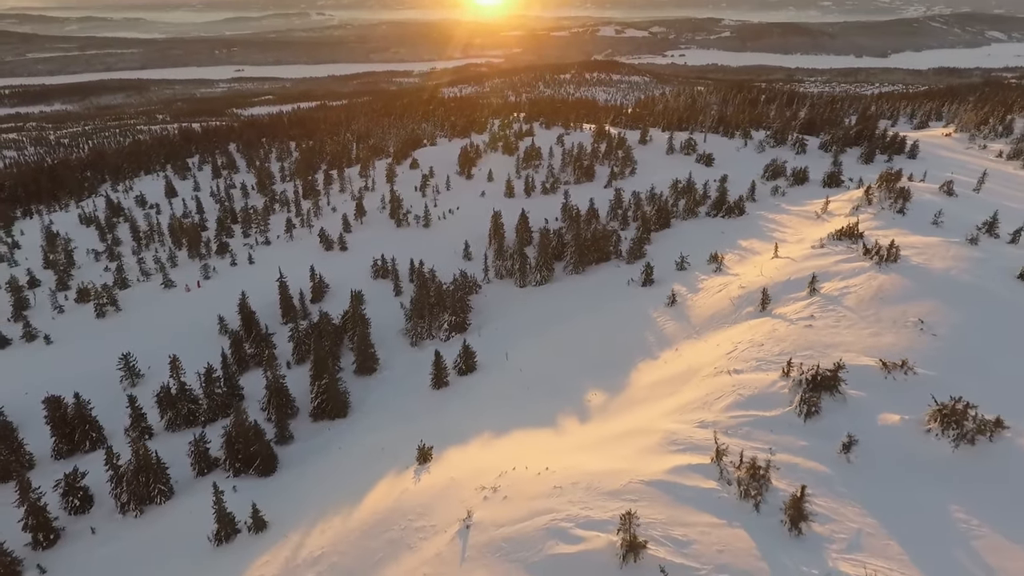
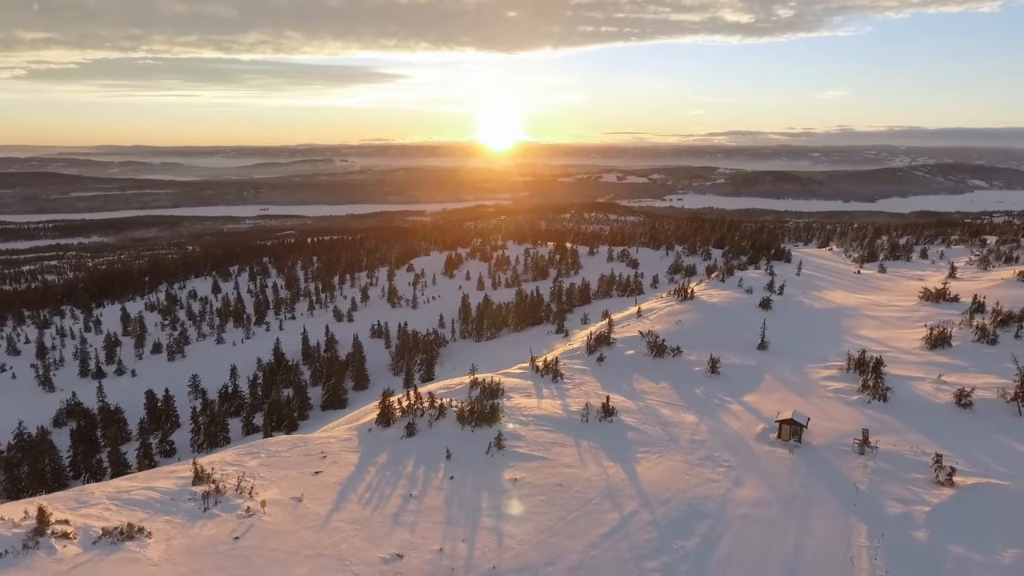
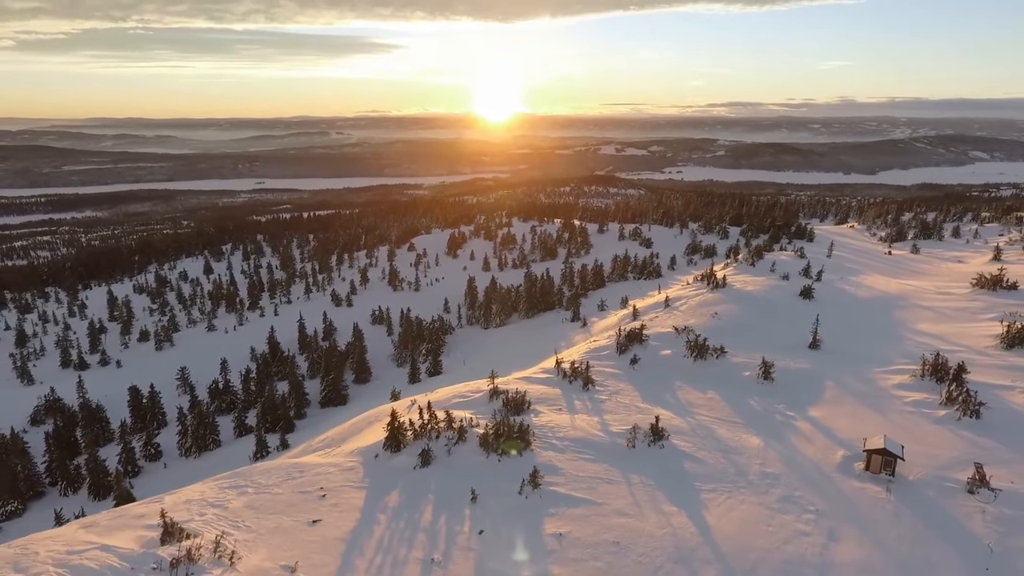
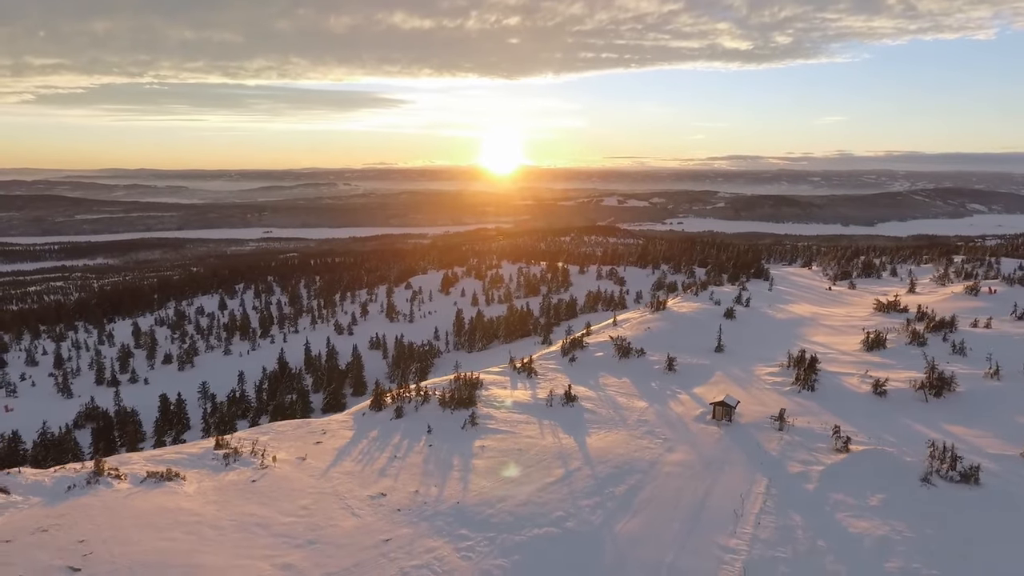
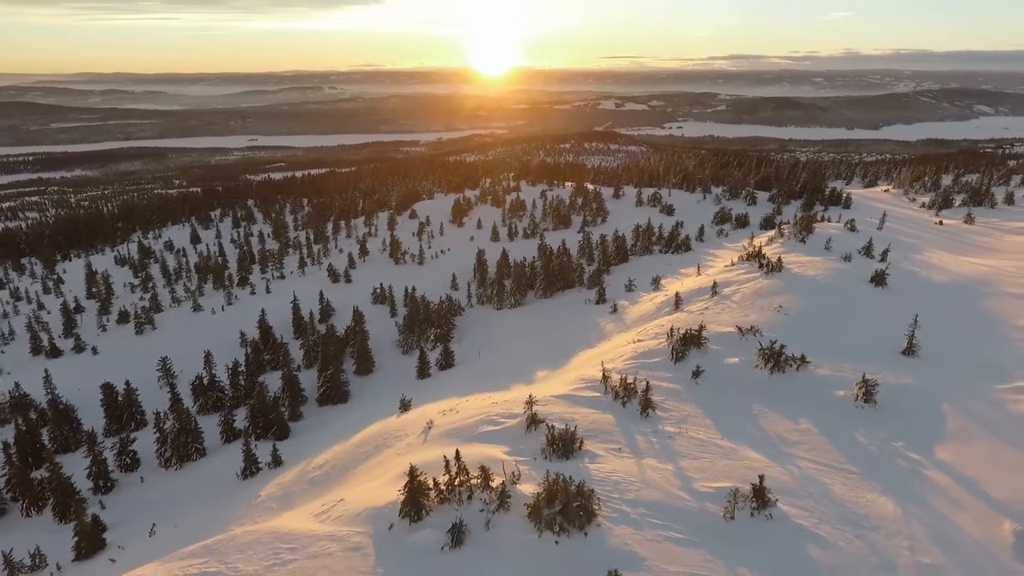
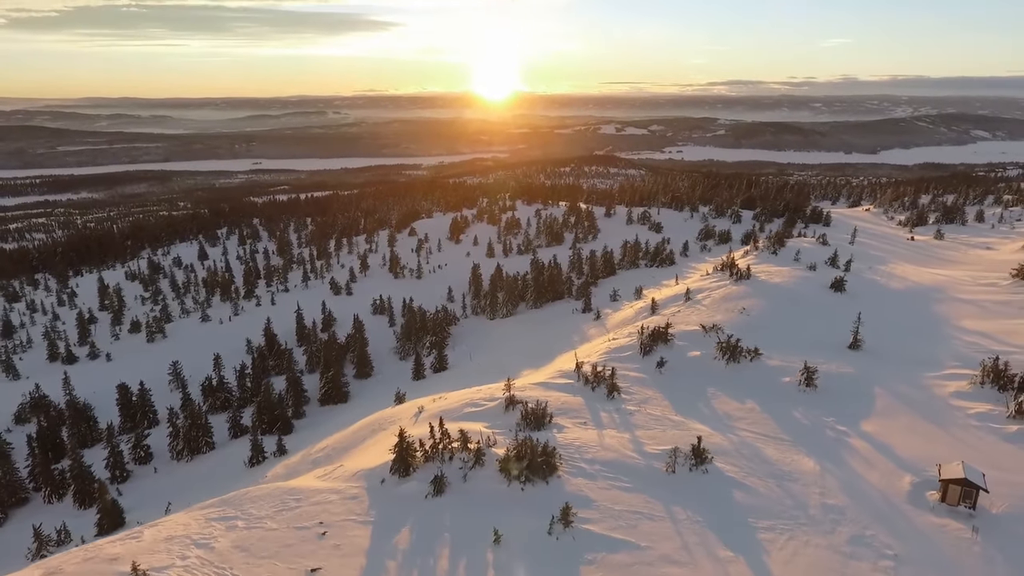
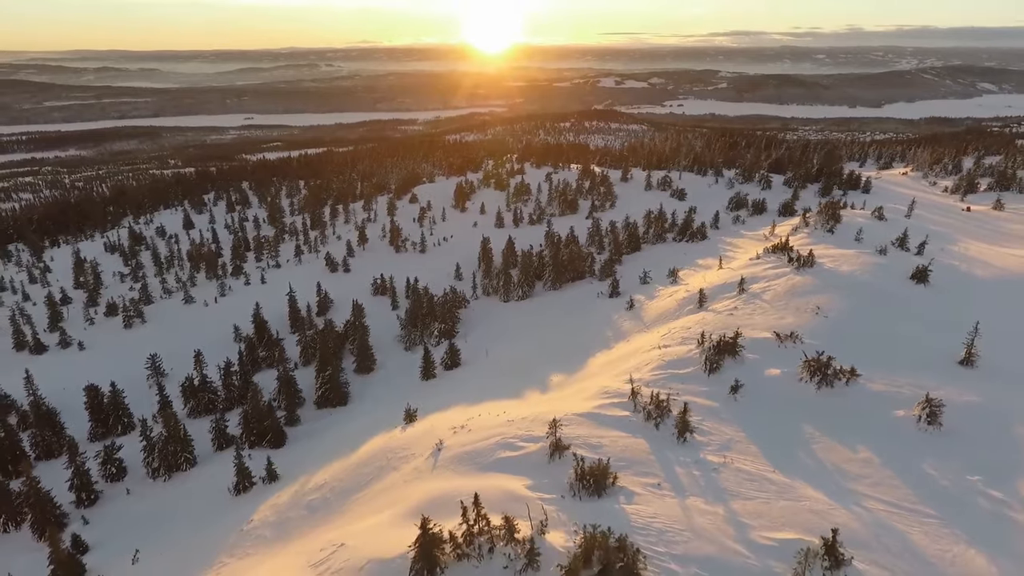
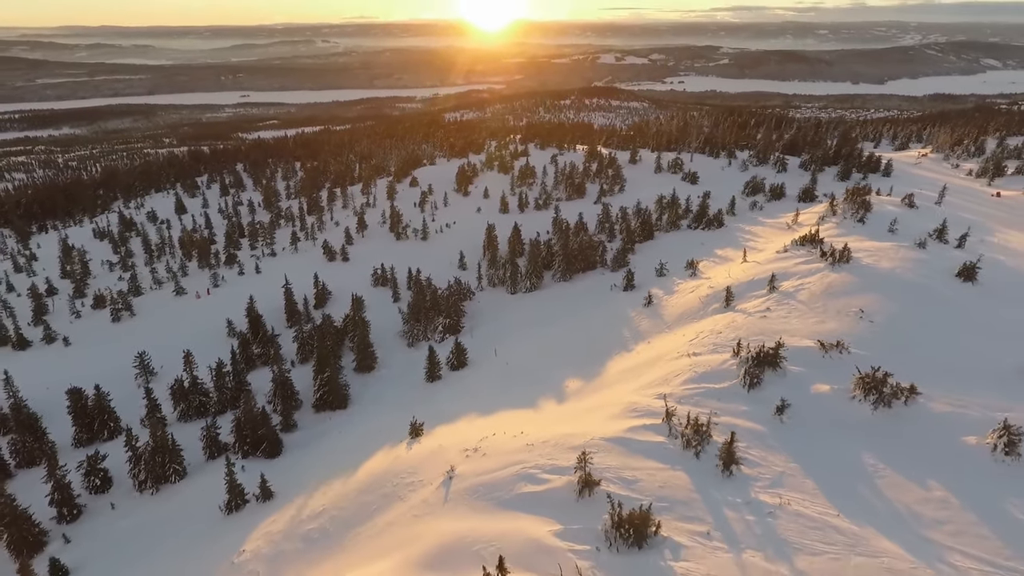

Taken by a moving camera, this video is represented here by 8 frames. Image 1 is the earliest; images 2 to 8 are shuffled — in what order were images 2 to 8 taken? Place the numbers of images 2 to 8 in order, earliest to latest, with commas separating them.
8, 7, 5, 6, 3, 2, 4
